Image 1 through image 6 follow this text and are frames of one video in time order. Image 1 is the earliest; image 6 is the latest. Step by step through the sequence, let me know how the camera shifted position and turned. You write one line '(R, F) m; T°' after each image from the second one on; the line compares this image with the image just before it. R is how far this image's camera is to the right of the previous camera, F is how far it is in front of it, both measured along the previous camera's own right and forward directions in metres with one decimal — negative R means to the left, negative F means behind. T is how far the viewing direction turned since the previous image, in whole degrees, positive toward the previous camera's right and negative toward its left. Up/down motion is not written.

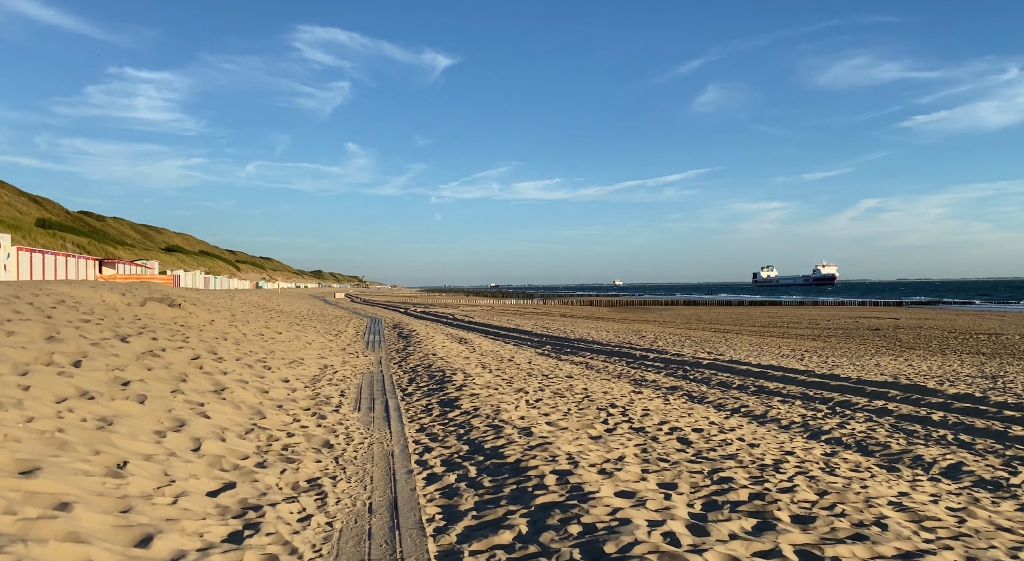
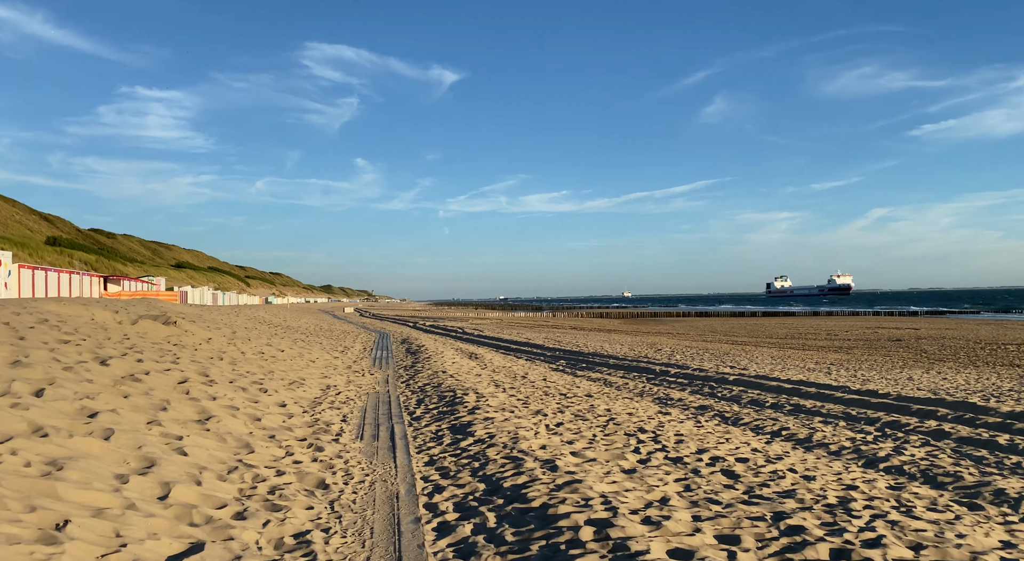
(-0.1, +0.9) m; -1°
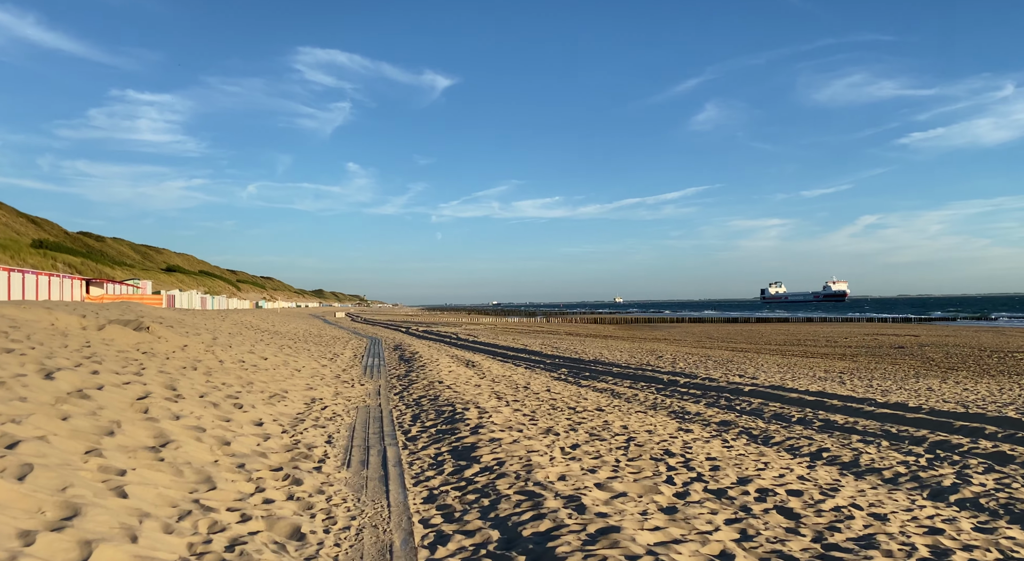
(-0.2, +1.1) m; +1°
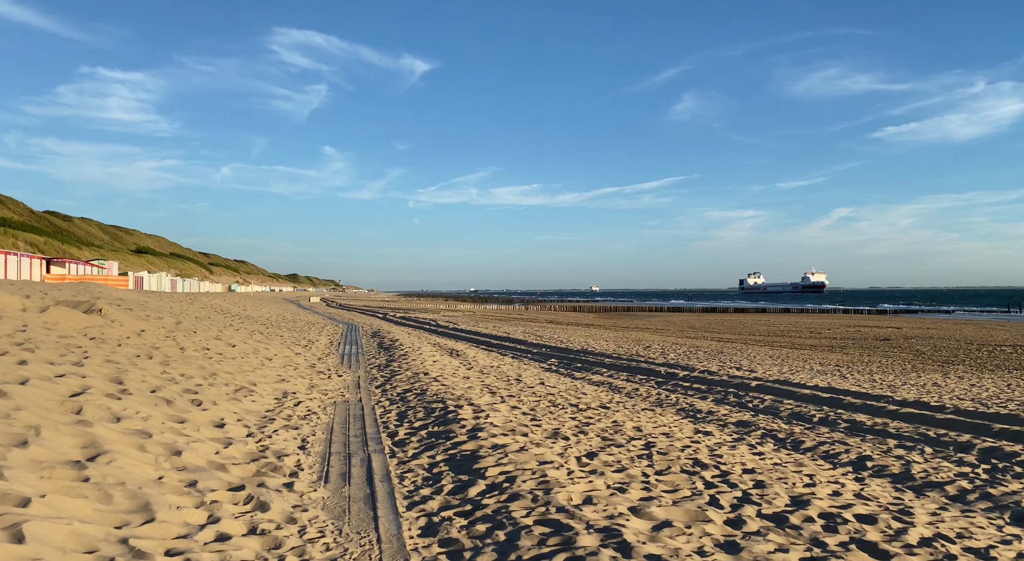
(-0.3, +1.2) m; +2°
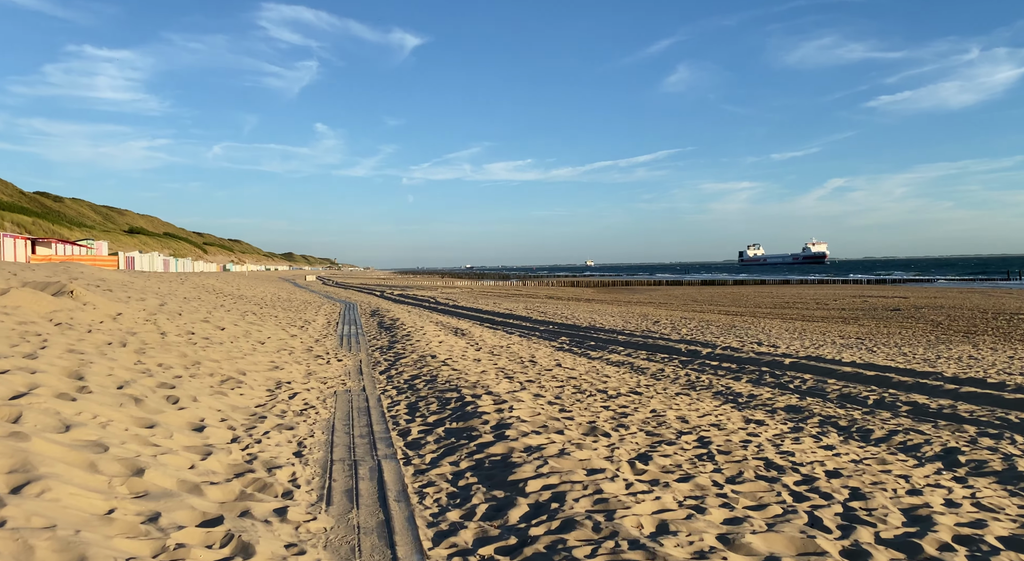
(-0.3, +1.2) m; 0°
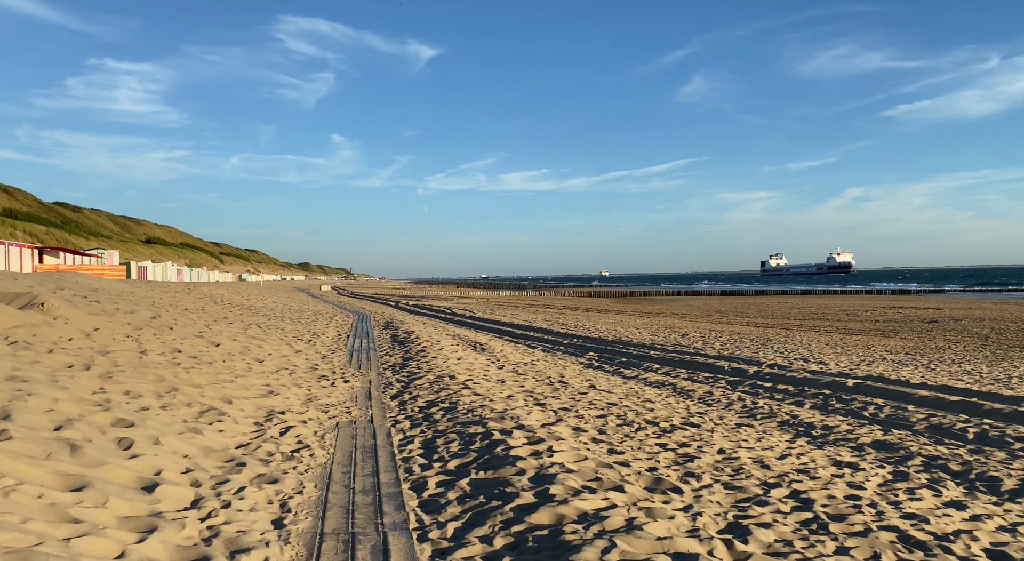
(-0.2, +1.5) m; -1°
